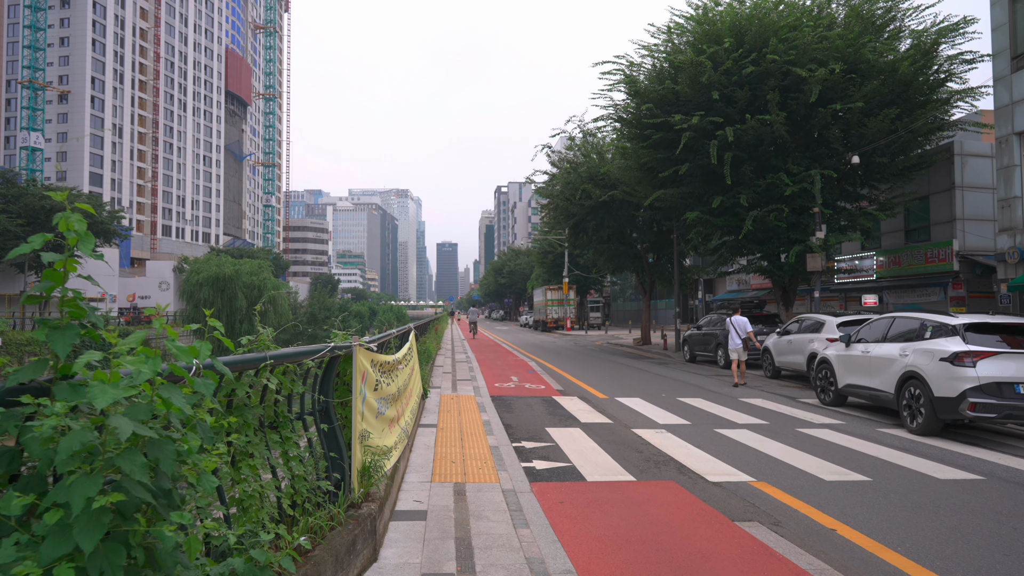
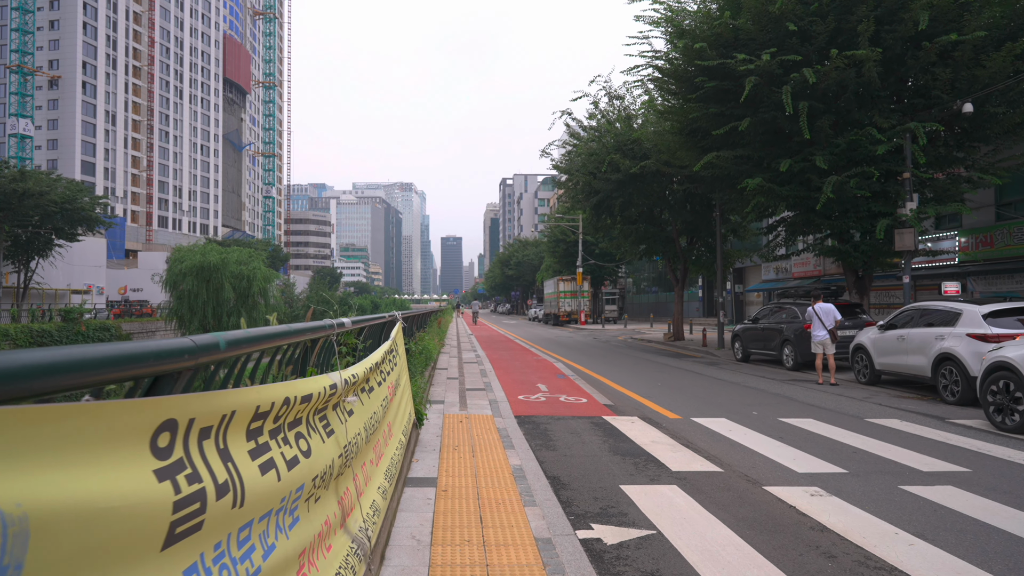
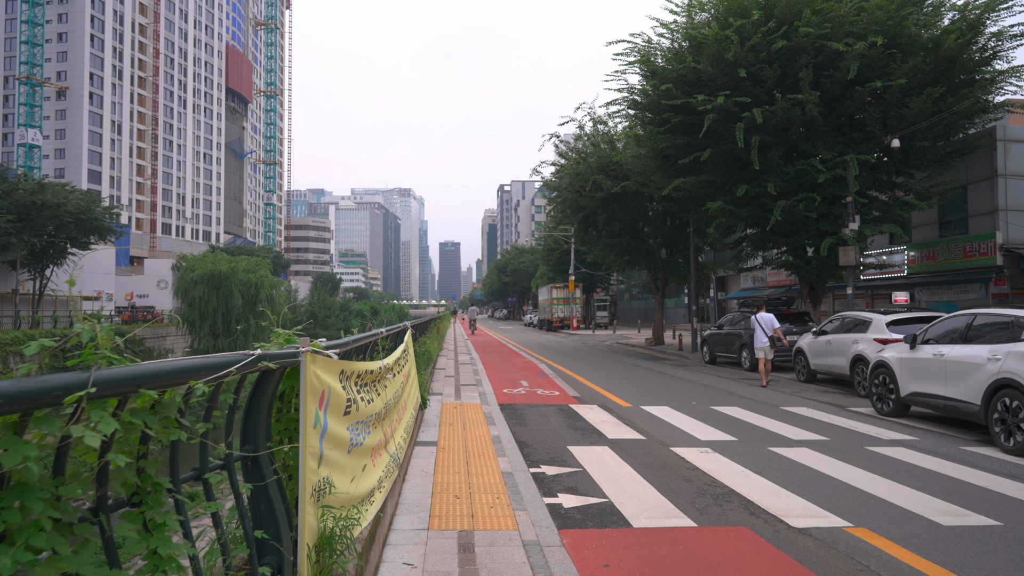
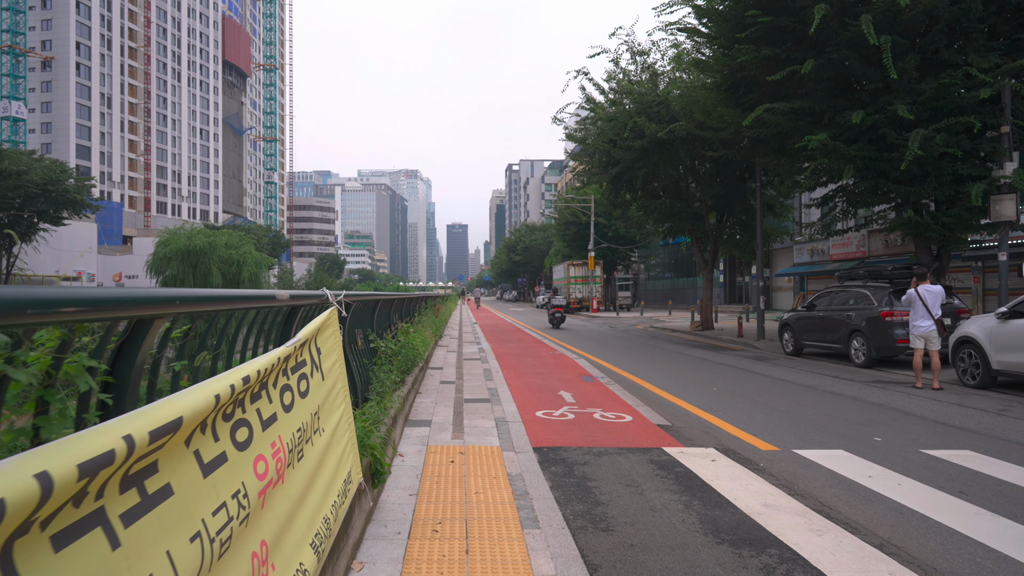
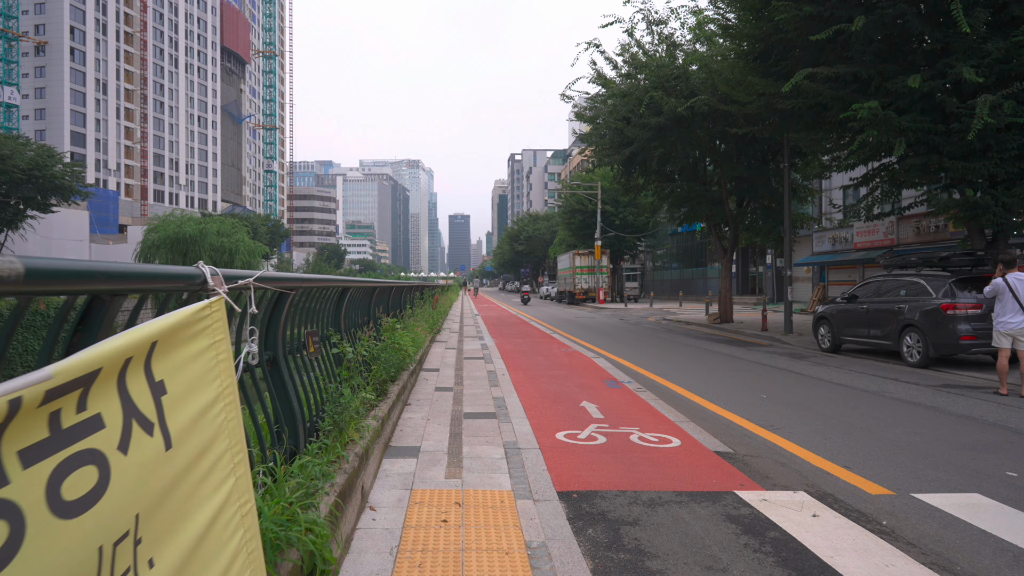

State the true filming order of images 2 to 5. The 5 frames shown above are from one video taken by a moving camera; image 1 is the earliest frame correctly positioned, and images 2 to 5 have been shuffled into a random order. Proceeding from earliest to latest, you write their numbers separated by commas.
3, 2, 4, 5
